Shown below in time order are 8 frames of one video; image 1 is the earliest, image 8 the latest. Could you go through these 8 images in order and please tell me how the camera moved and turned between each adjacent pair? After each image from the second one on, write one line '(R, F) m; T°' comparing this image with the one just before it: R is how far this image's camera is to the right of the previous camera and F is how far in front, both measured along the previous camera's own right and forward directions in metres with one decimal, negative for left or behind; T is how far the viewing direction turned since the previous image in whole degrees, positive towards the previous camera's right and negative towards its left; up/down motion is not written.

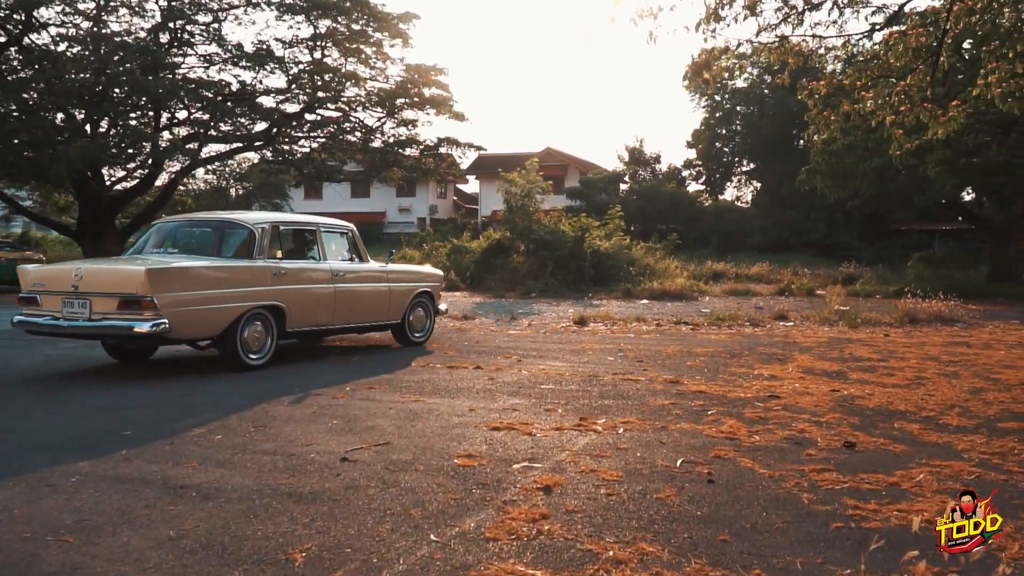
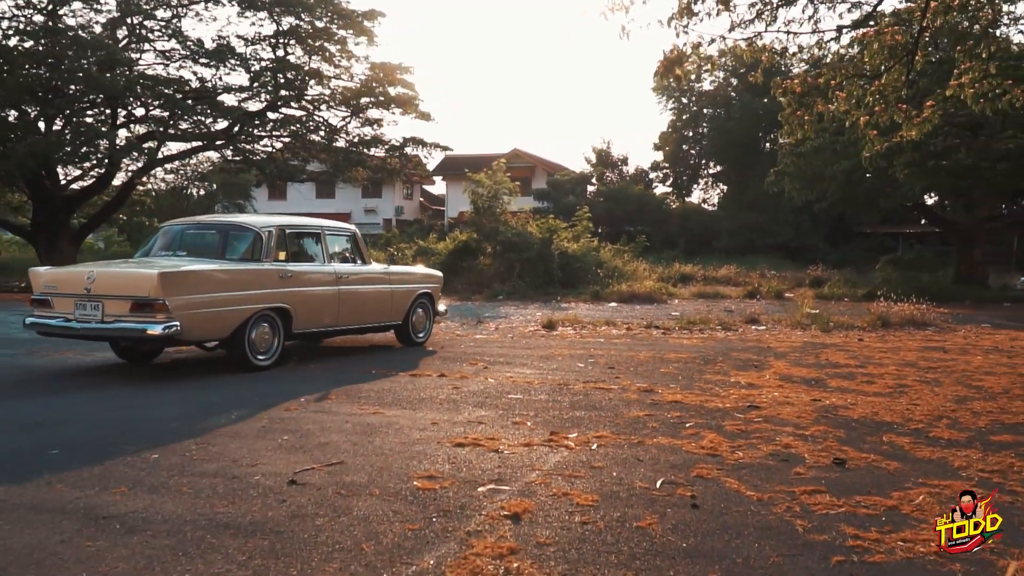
(0.0, +0.4) m; +2°
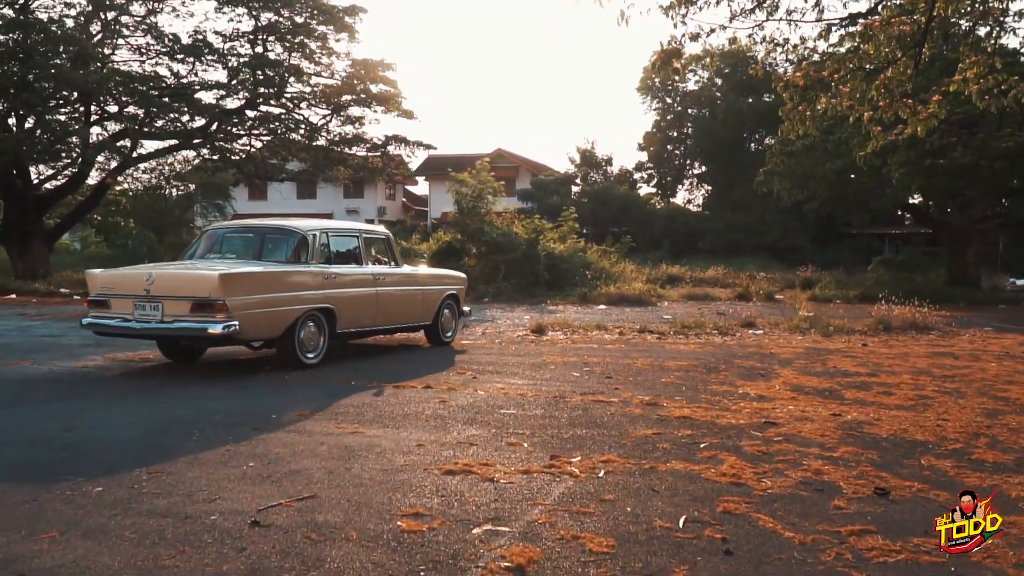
(-0.1, +0.7) m; +1°
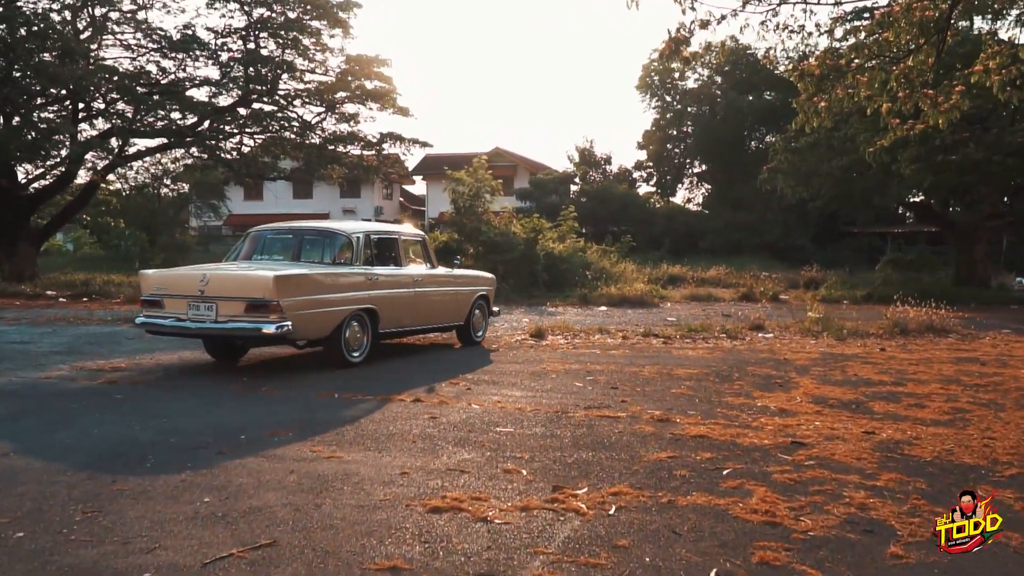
(0.0, +0.7) m; 0°
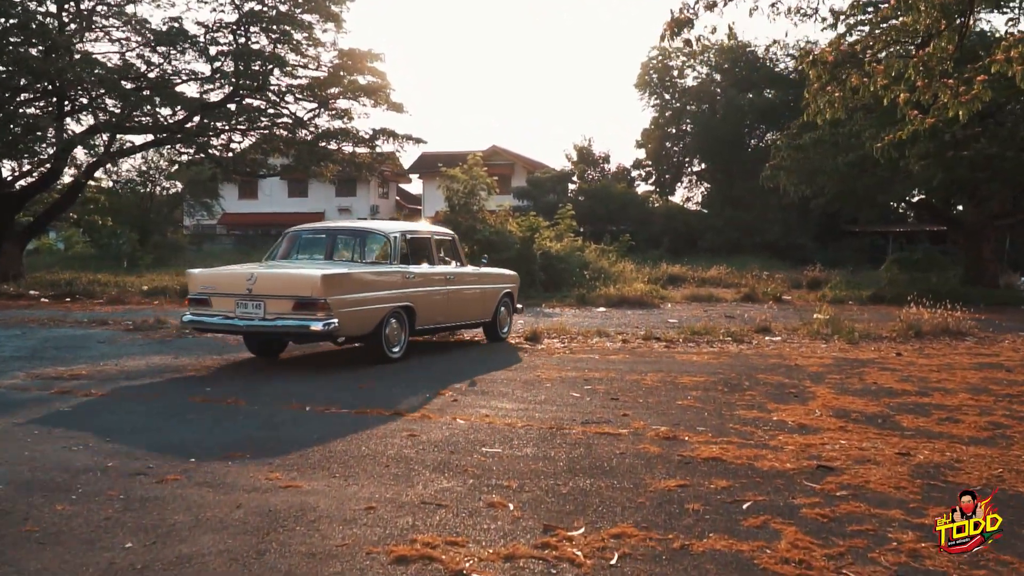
(+0.1, +0.7) m; 0°
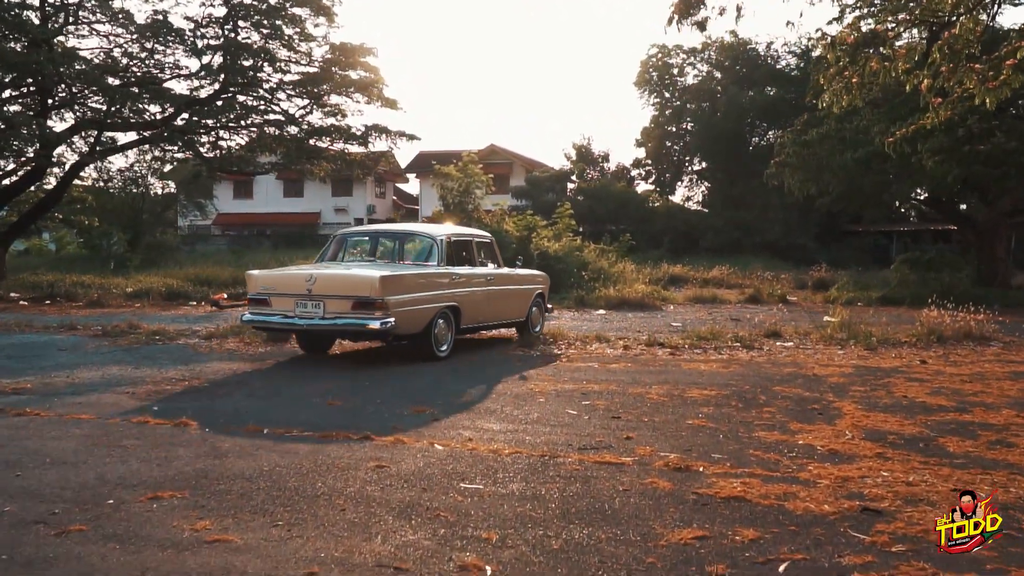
(+0.1, +0.9) m; 0°
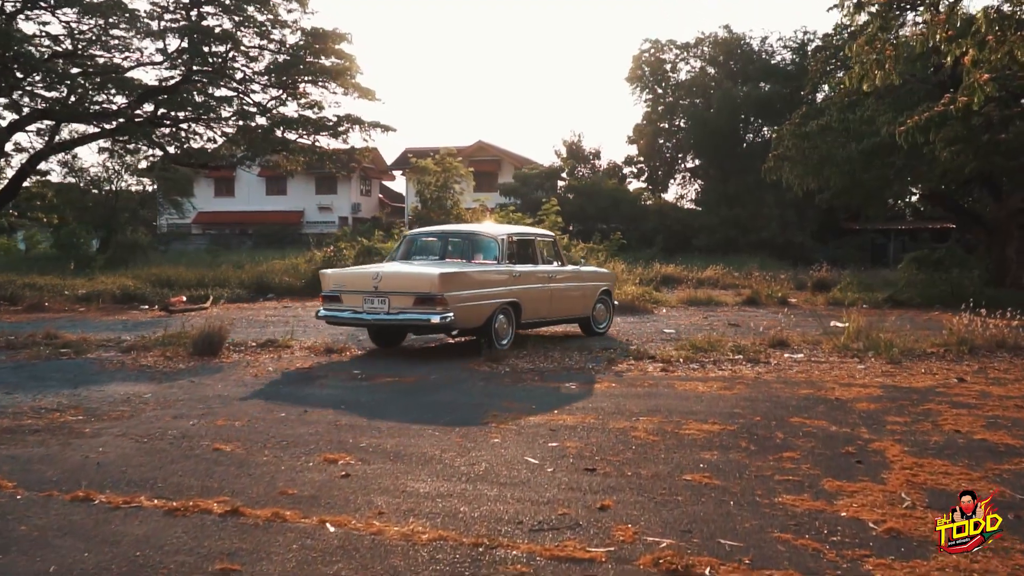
(+0.3, +1.7) m; 0°
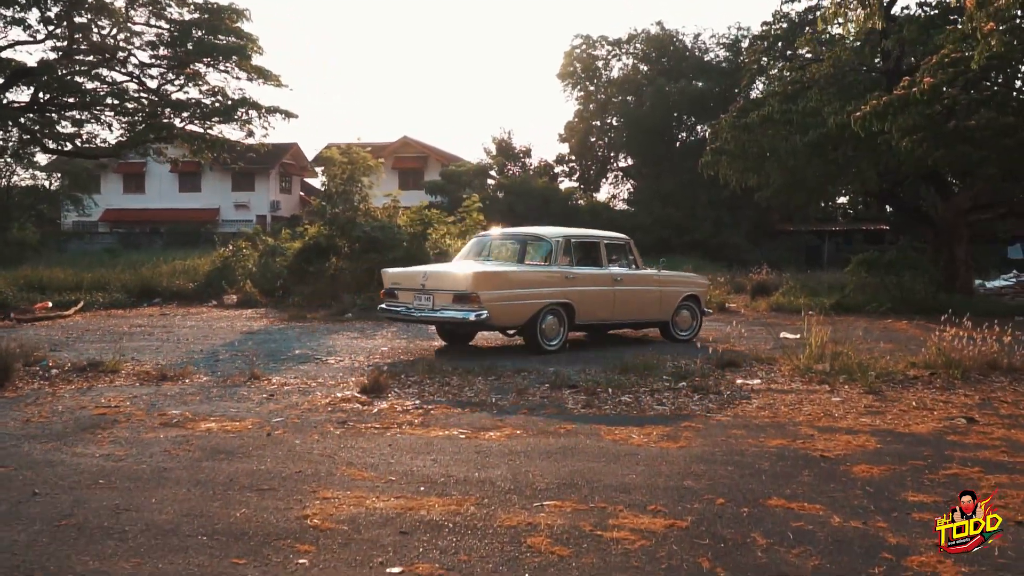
(+0.4, +2.3) m; +4°
